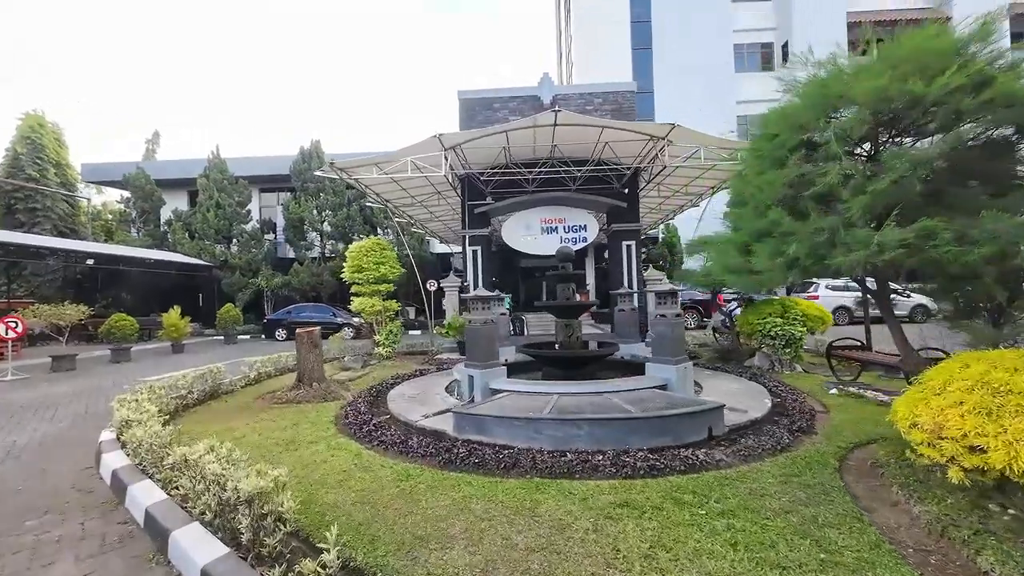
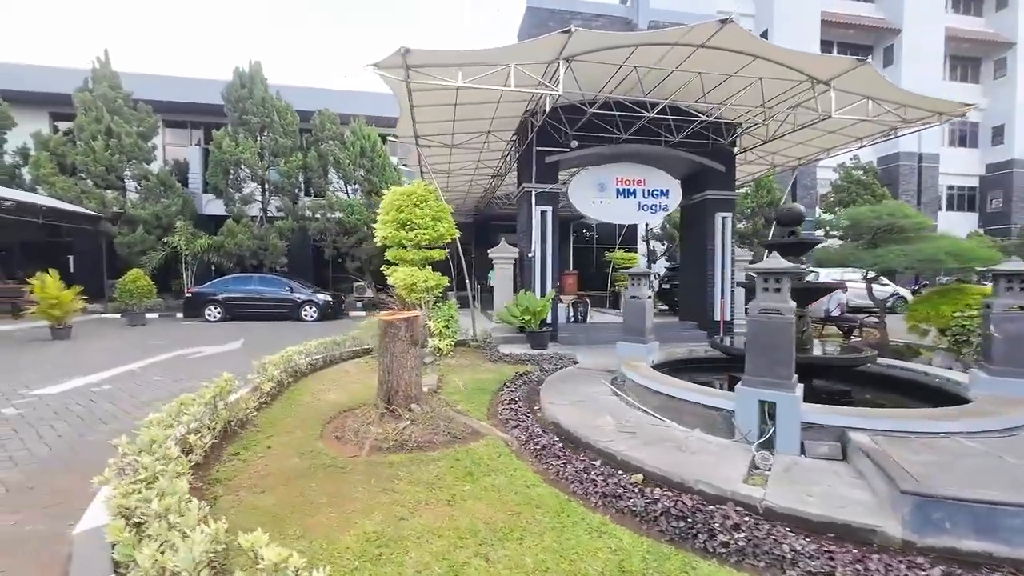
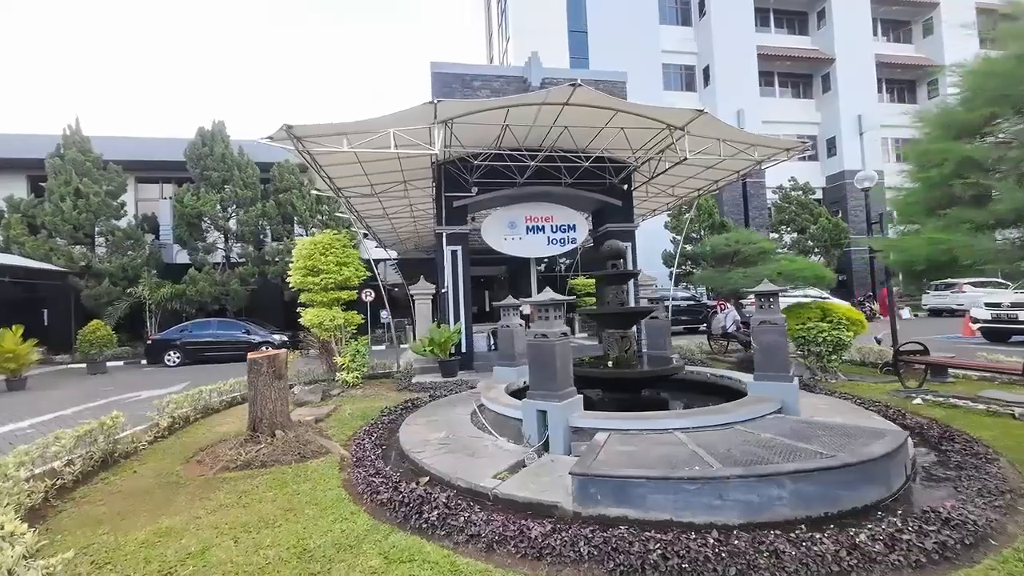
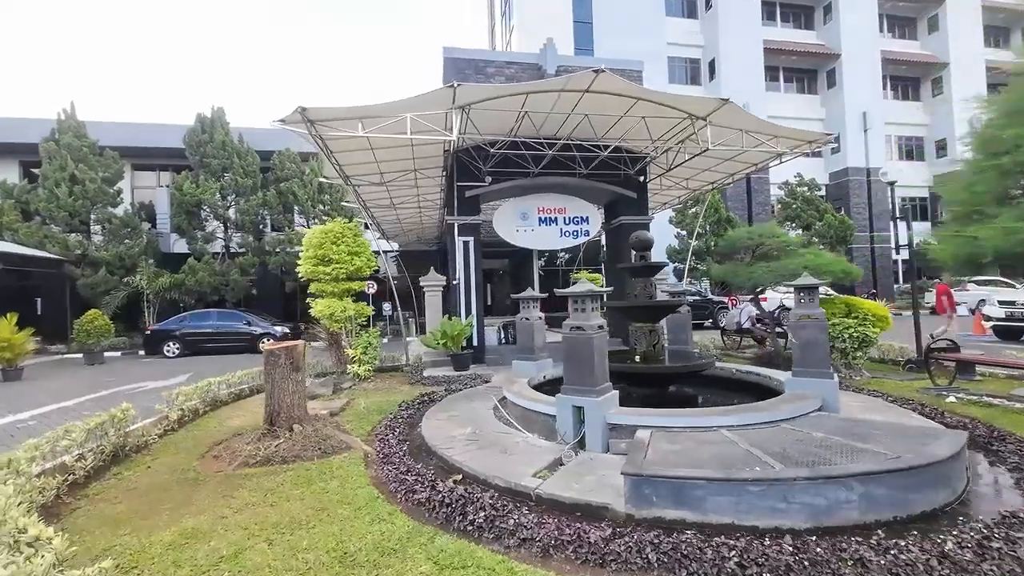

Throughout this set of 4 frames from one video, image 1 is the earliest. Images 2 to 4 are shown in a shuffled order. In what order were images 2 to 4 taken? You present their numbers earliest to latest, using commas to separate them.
3, 4, 2
